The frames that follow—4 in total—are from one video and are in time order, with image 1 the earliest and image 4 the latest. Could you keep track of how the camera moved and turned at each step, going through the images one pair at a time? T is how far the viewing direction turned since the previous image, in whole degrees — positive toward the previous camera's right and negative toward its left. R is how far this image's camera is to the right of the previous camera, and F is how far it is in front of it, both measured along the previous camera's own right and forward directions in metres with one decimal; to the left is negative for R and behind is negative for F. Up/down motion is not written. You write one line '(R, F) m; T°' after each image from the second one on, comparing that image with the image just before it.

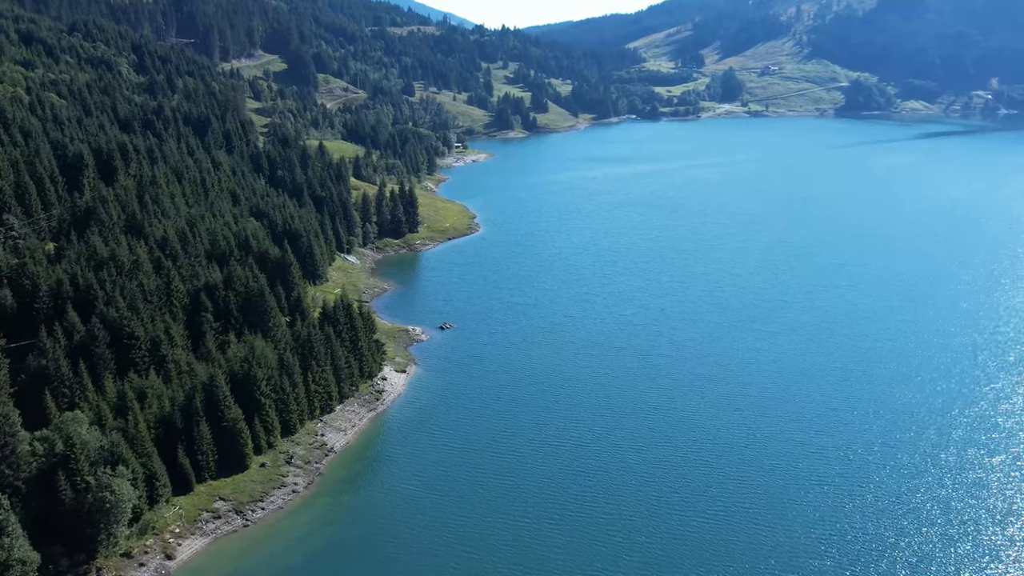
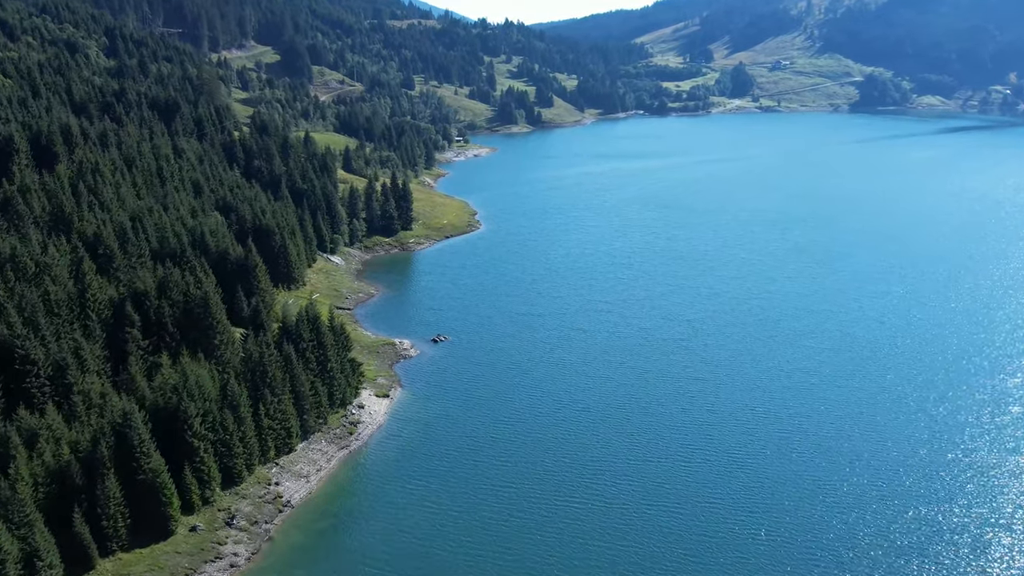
(-0.2, +18.0) m; 0°
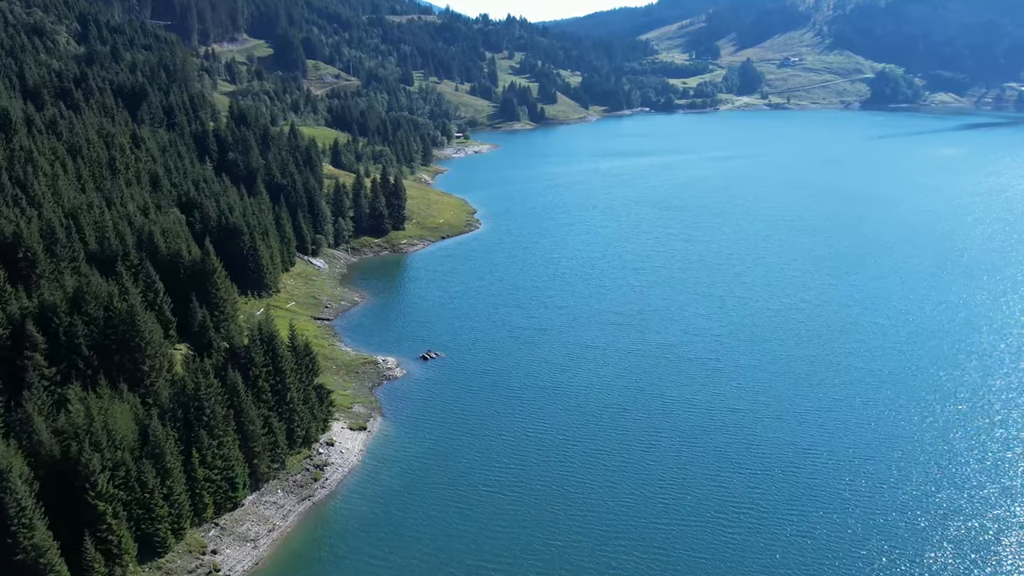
(0.0, +14.4) m; 0°
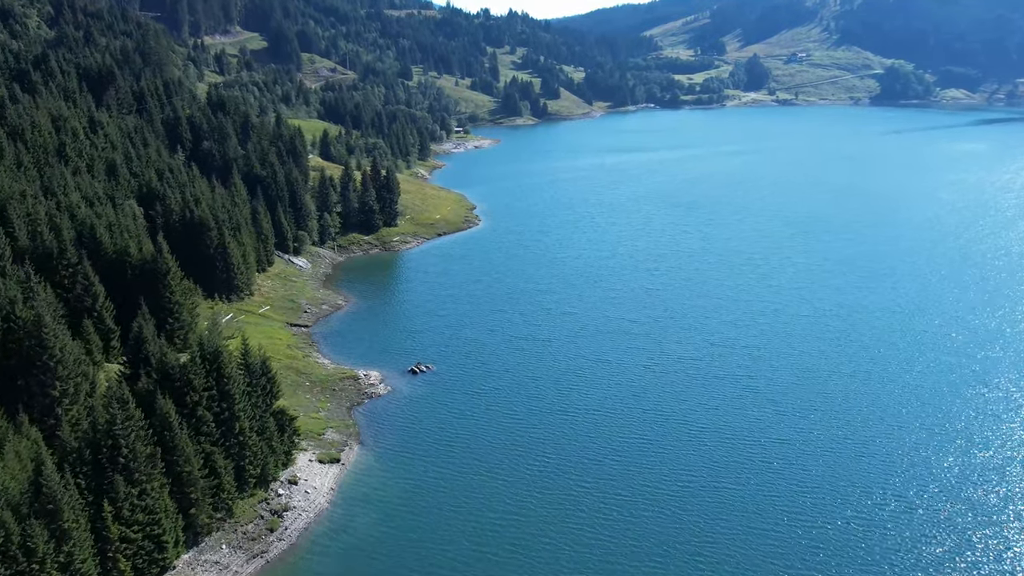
(0.0, +11.8) m; 0°
